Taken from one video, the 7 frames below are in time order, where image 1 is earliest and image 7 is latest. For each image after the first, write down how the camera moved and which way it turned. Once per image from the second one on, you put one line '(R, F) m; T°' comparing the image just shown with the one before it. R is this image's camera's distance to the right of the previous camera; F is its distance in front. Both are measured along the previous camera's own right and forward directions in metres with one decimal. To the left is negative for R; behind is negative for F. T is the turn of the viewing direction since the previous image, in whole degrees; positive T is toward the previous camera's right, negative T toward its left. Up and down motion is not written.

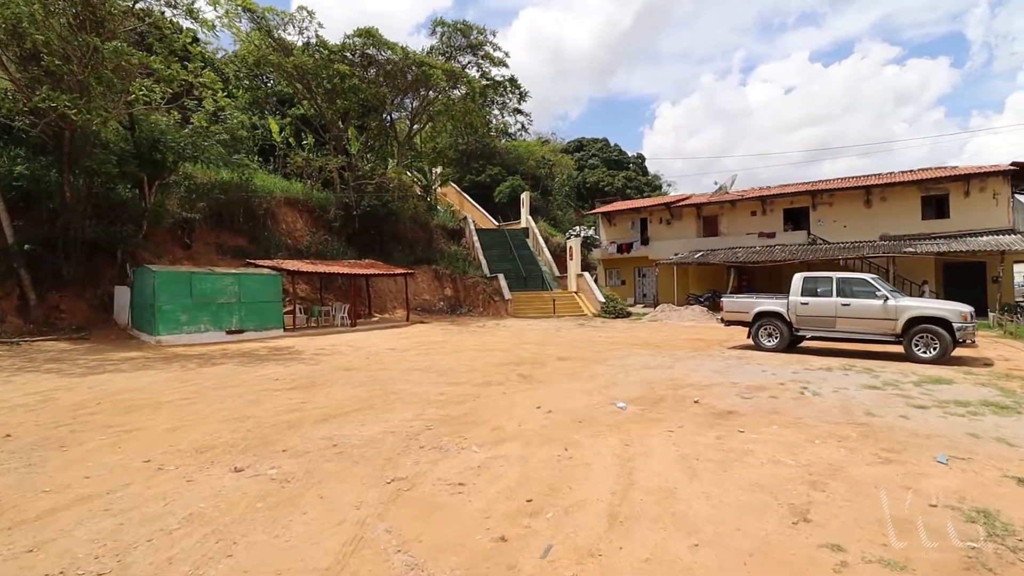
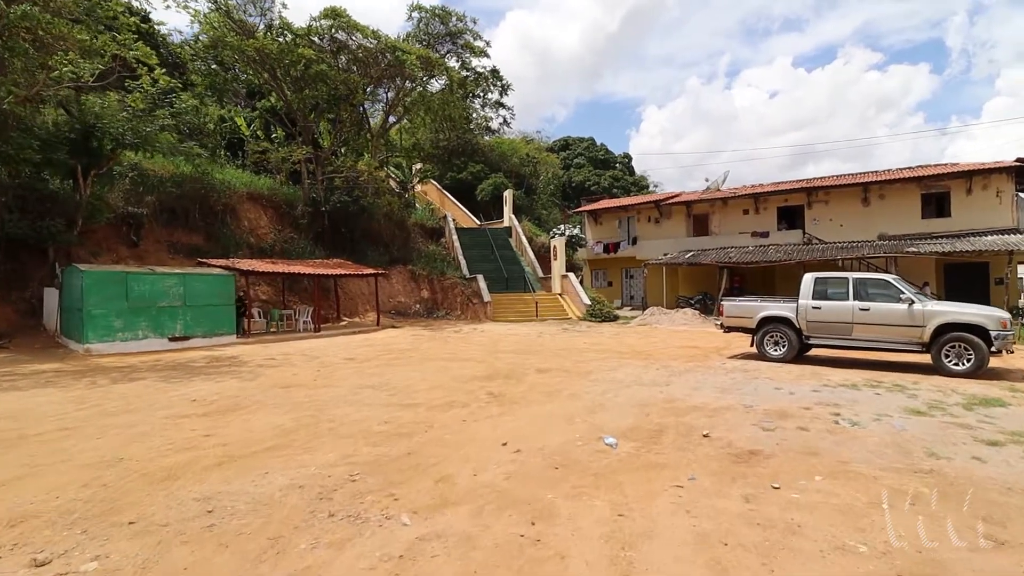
(+0.3, +1.6) m; +1°
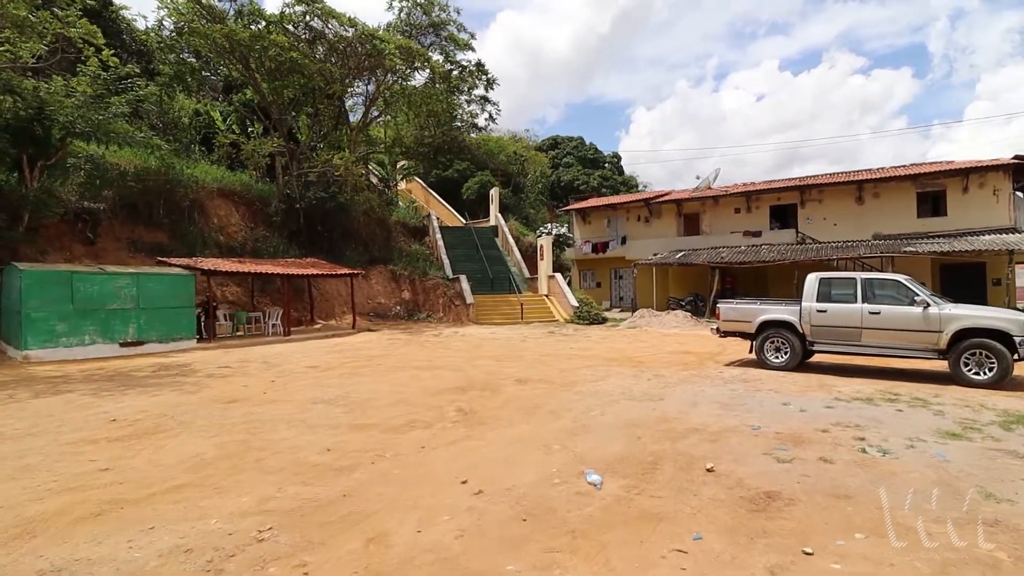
(+0.2, +1.0) m; +1°
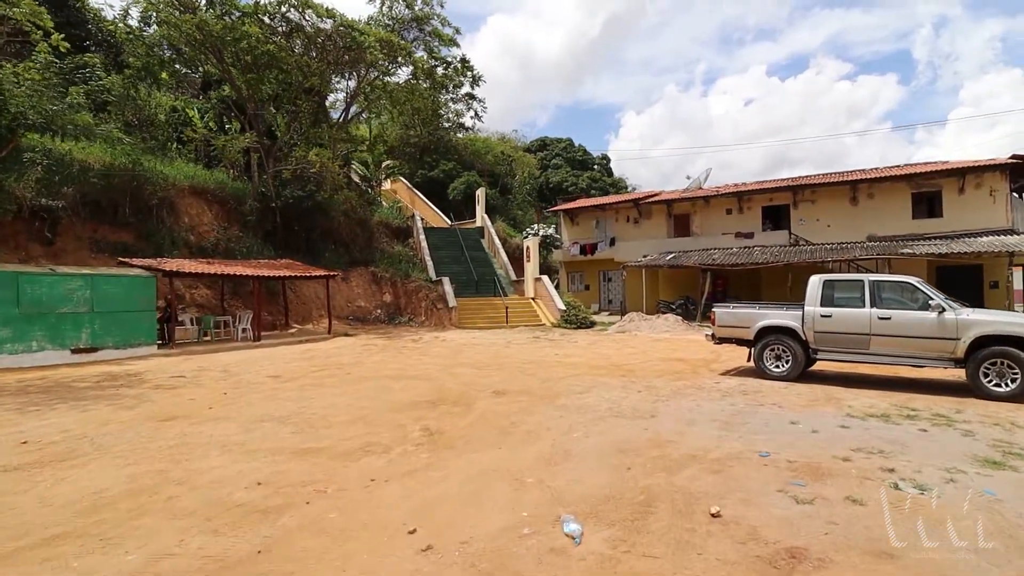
(+0.2, +0.8) m; +1°
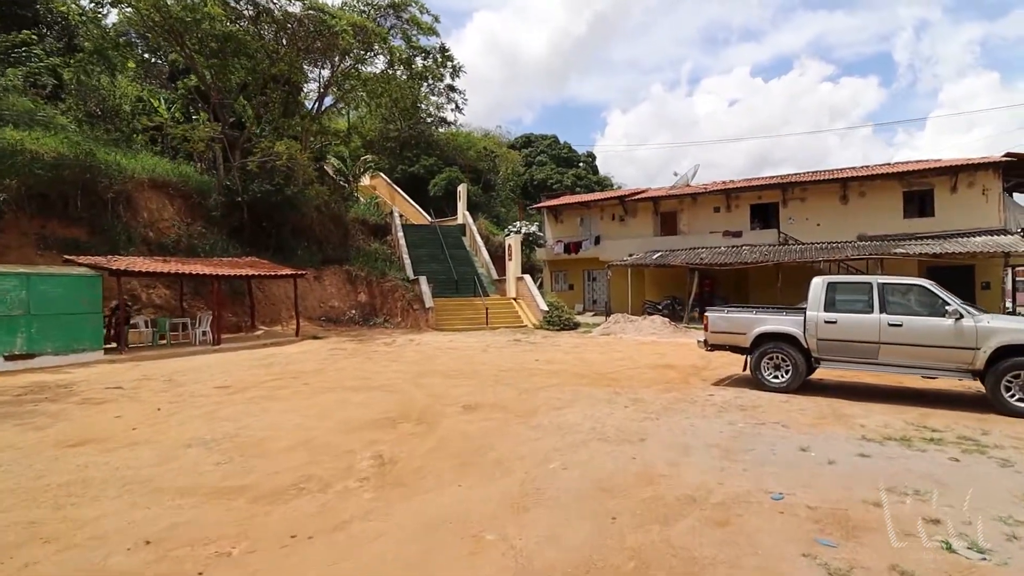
(+0.2, +0.9) m; +2°
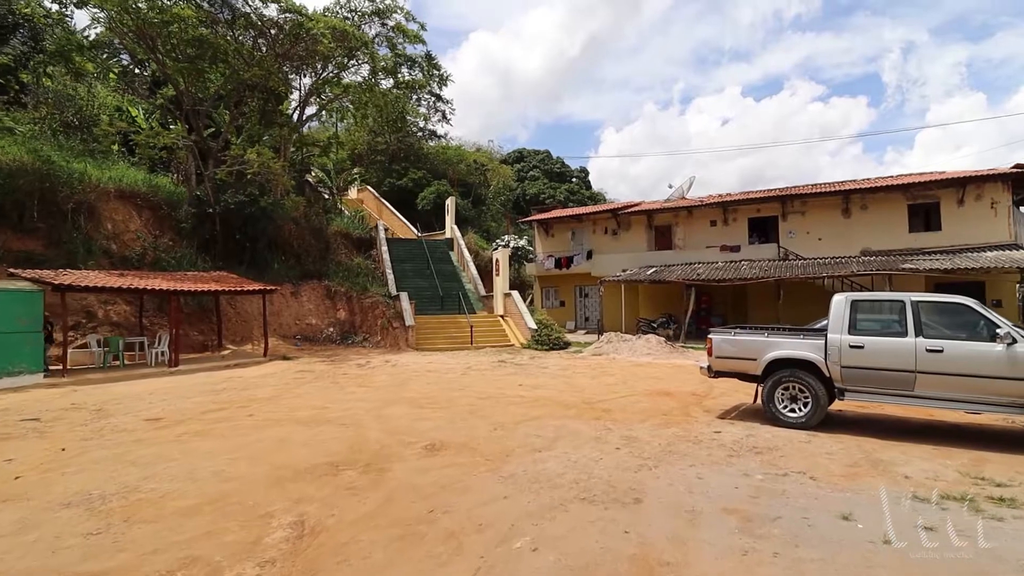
(+0.3, +1.1) m; +1°
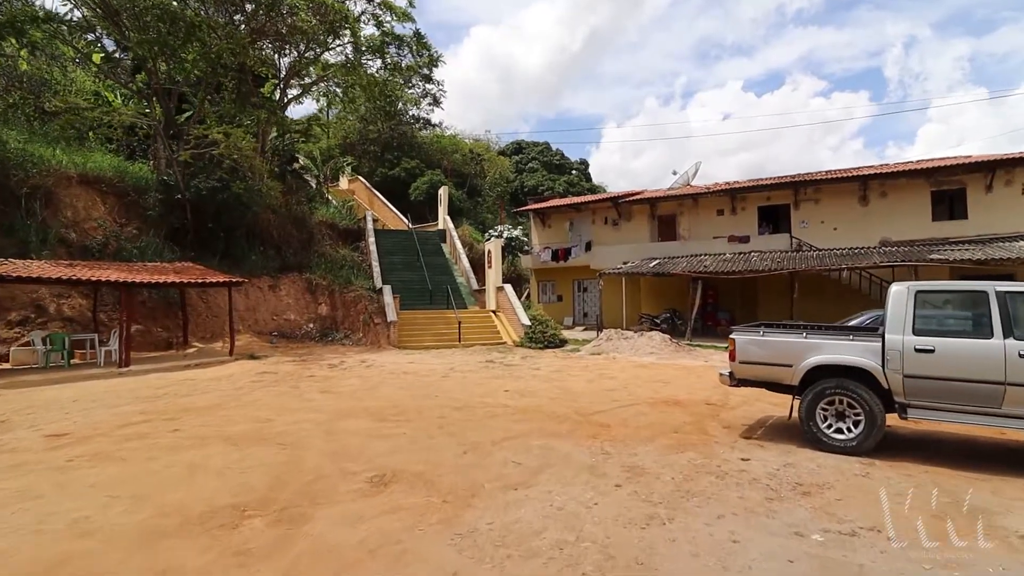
(+0.3, +1.4) m; 0°
